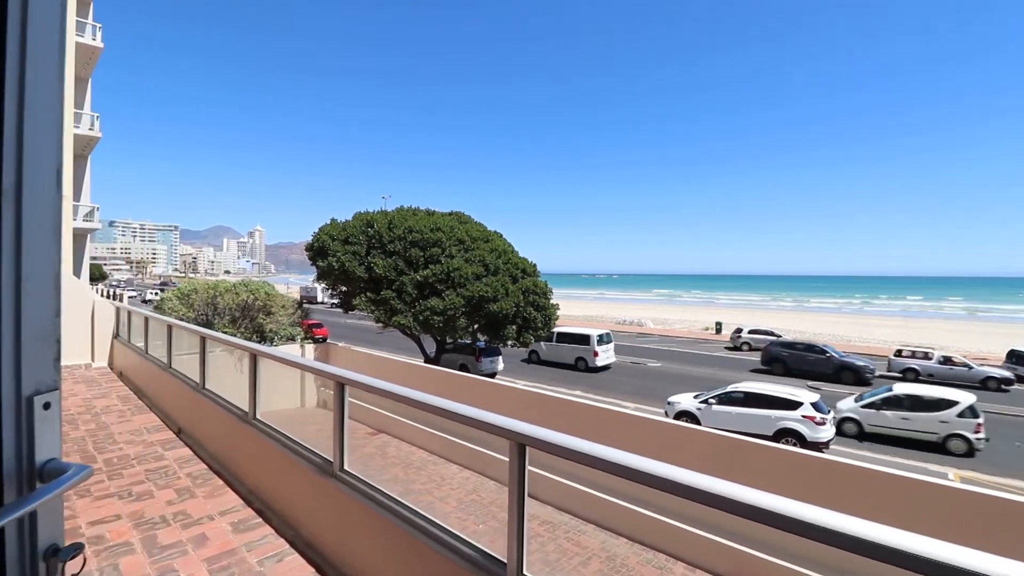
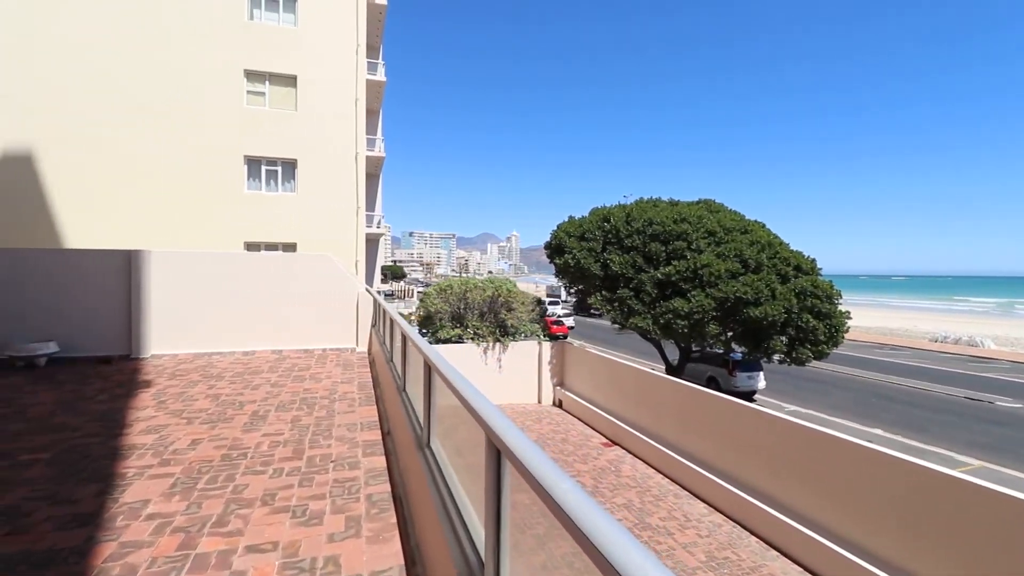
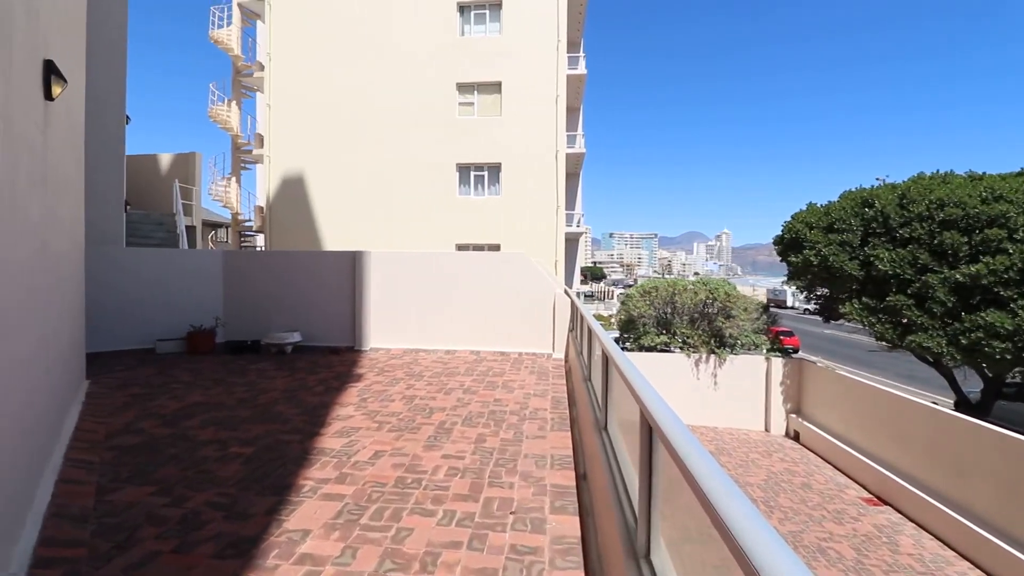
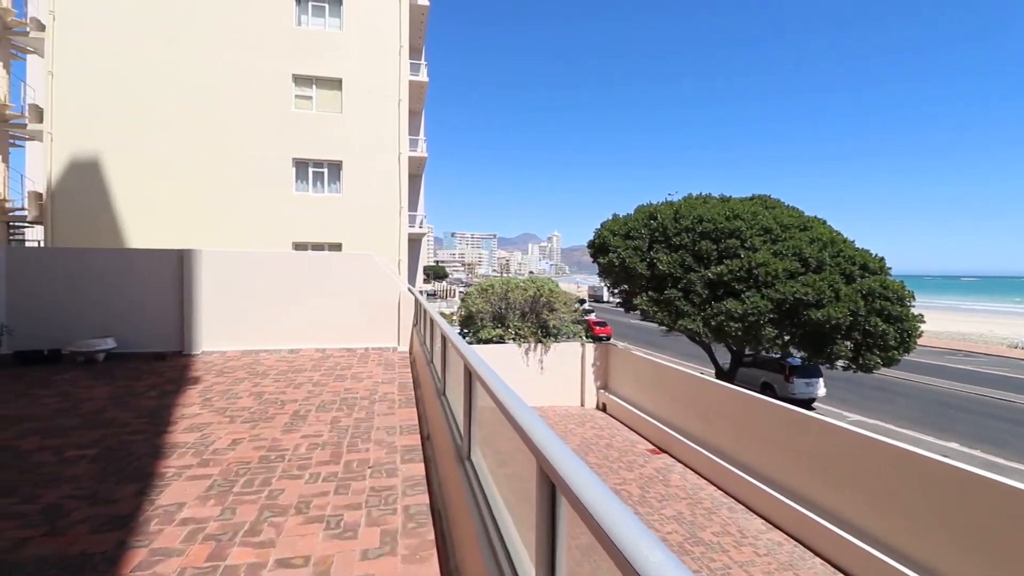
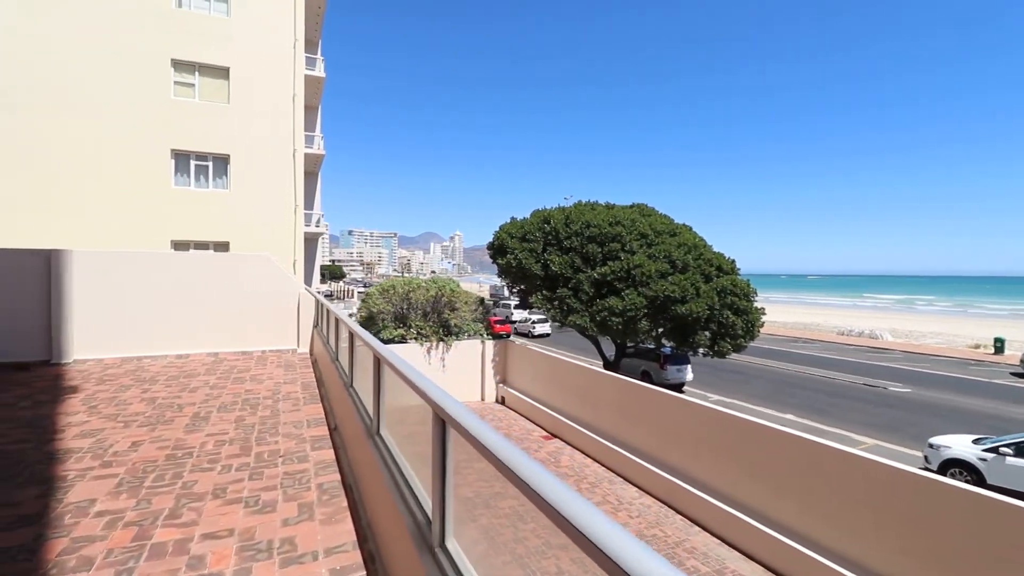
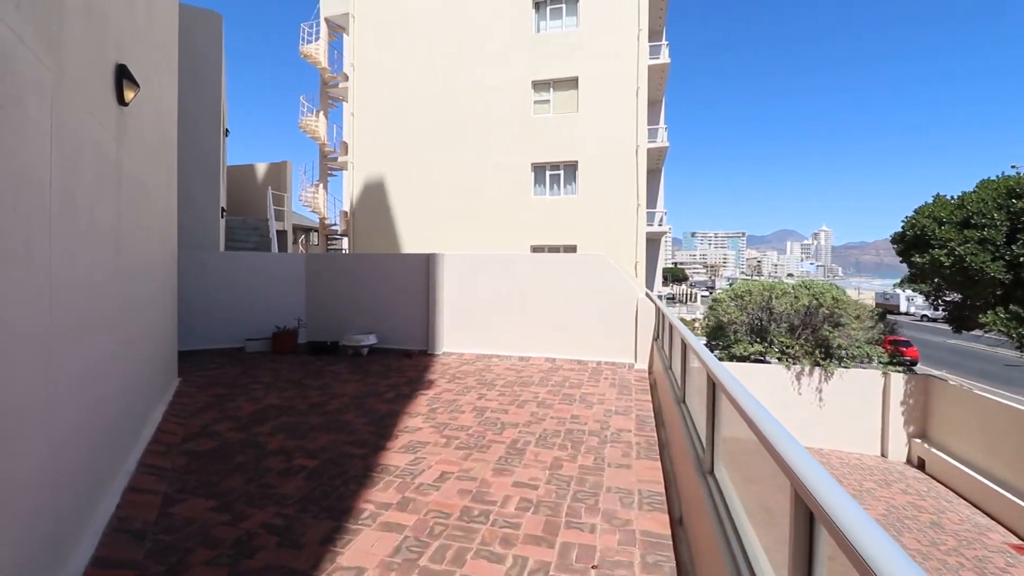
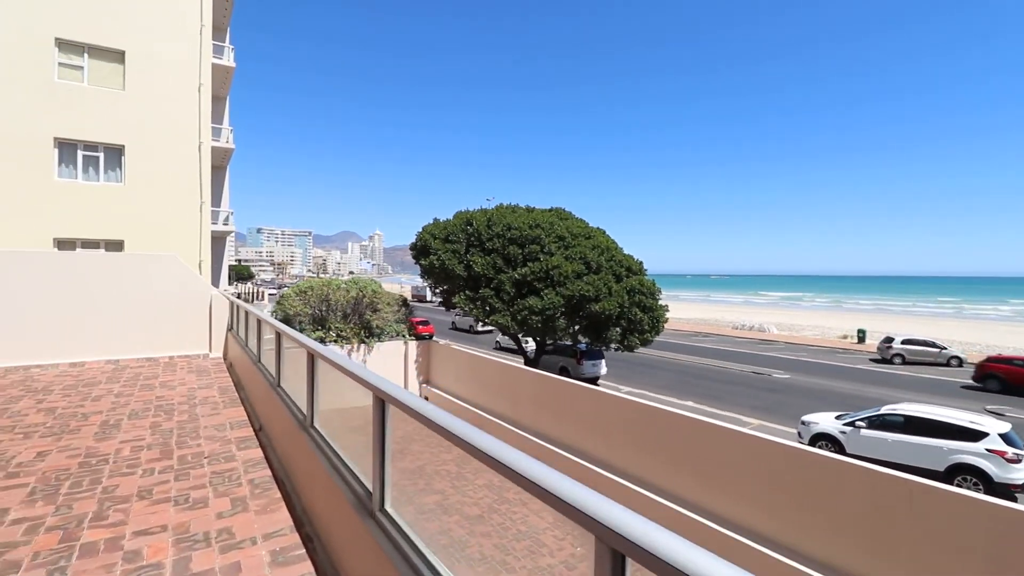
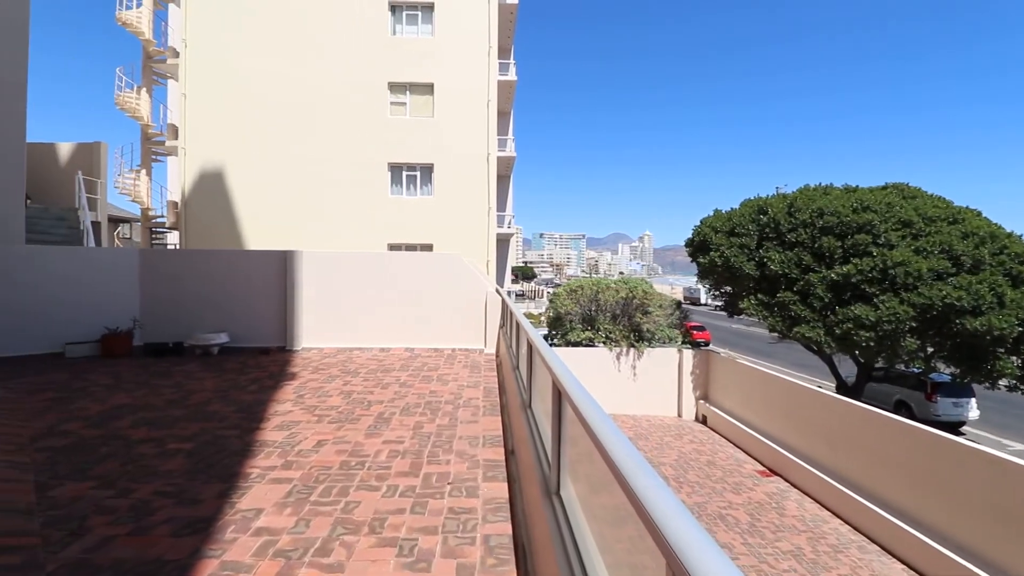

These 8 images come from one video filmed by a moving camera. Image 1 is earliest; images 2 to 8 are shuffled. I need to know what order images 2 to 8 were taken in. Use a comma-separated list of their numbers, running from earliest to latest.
7, 5, 2, 4, 8, 3, 6
